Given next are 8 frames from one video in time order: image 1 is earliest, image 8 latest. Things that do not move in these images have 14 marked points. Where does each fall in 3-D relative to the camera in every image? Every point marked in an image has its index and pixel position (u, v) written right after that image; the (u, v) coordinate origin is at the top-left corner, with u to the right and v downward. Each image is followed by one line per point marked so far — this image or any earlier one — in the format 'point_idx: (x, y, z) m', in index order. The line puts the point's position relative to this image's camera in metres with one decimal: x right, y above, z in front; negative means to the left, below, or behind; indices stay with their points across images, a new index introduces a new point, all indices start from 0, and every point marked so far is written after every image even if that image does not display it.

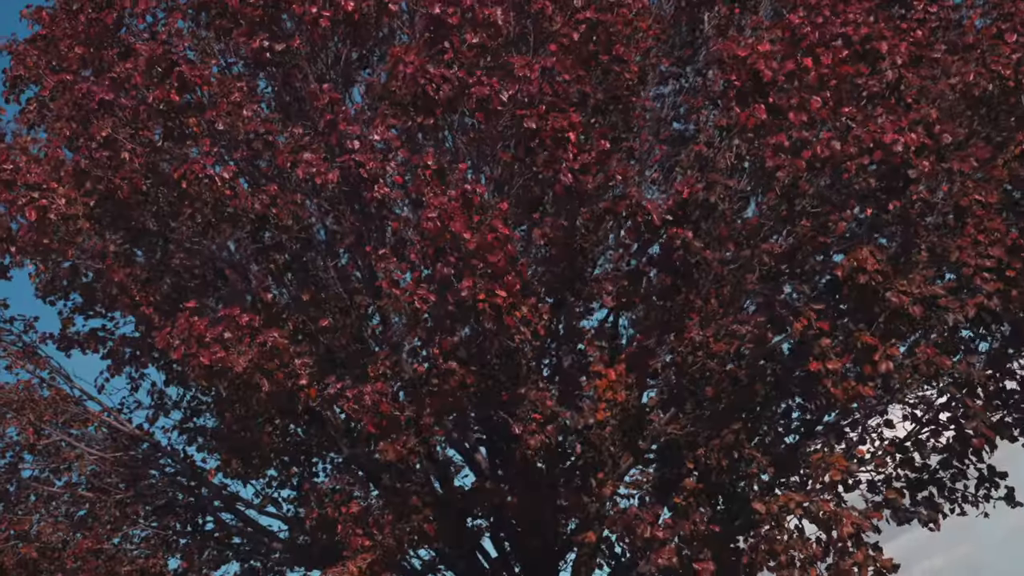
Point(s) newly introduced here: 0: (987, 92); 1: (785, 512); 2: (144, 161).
0: (+3.5, +1.4, +11.0) m
1: (+1.8, -1.5, +10.1) m
2: (-2.7, +0.9, +10.9) m
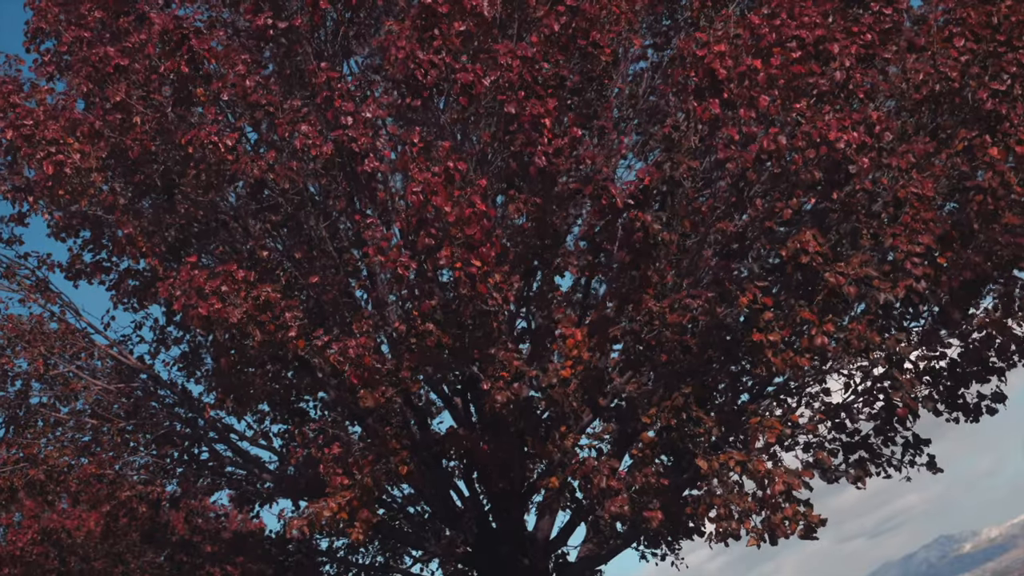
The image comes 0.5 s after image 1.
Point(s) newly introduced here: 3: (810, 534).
0: (+3.3, +1.6, +11.9) m
1: (+1.6, -1.3, +11.1) m
2: (-2.8, +1.3, +11.8) m
3: (+2.2, -1.8, +11.2) m
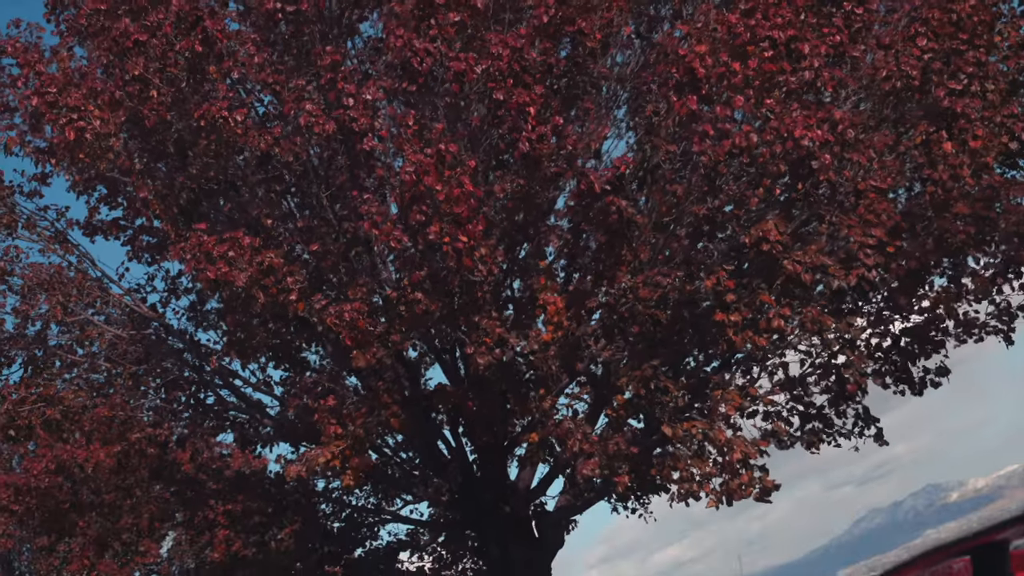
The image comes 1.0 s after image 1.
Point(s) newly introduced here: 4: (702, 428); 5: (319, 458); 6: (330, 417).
0: (+3.3, +1.7, +12.7) m
1: (+1.4, -1.2, +12.1) m
2: (-2.9, +1.6, +12.7) m
3: (+2.1, -1.7, +12.2) m
4: (+1.5, -1.1, +12.0) m
5: (-1.6, -1.4, +12.7) m
6: (-1.6, -1.1, +13.1) m
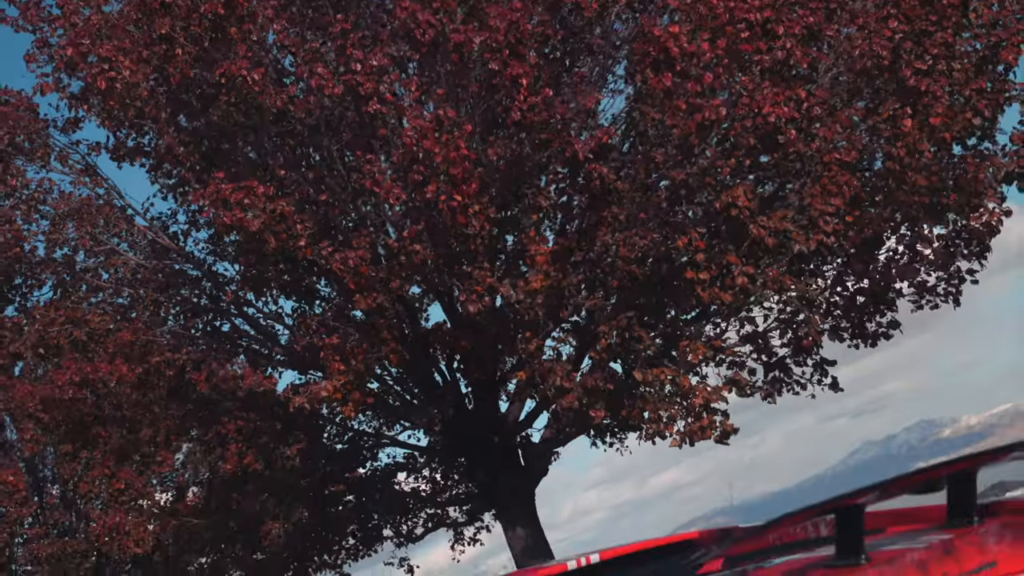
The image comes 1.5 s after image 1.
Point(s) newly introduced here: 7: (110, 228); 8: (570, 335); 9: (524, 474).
0: (+3.2, +2.0, +13.7) m
1: (+1.3, -0.8, +13.3) m
2: (-2.9, +2.2, +13.8) m
3: (+1.9, -1.3, +13.4) m
4: (+1.4, -0.8, +13.2) m
5: (-1.8, -0.9, +14.0) m
6: (-1.7, -0.6, +14.3) m
7: (-4.7, +0.7, +17.3) m
8: (+0.6, -0.4, +14.1) m
9: (+0.1, -2.1, +16.7) m
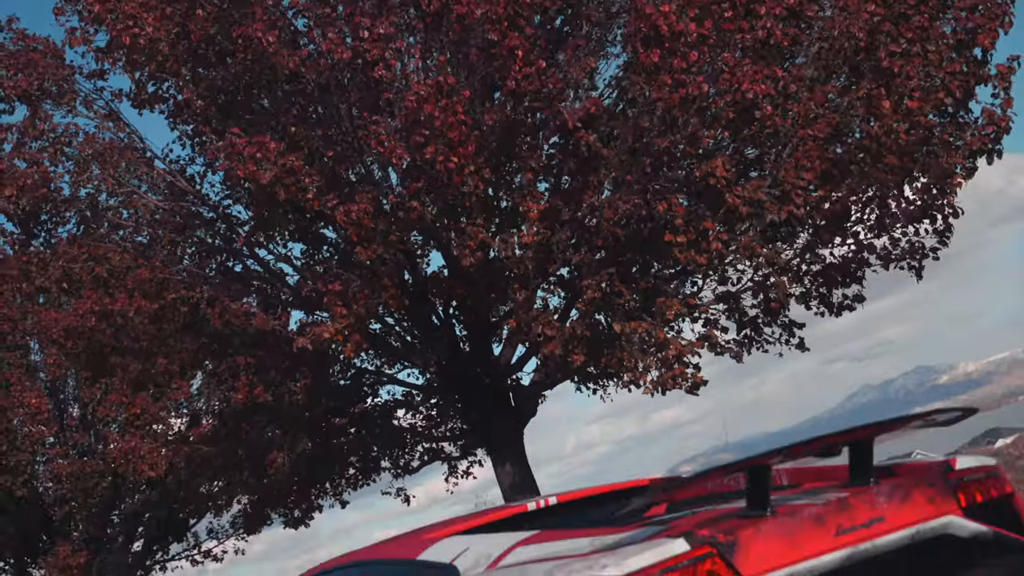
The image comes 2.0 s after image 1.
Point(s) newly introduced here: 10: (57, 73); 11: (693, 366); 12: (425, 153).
0: (+3.2, +2.3, +14.5) m
1: (+1.2, -0.4, +14.3) m
2: (-3.0, +2.7, +14.7) m
3: (+1.8, -1.0, +14.5) m
4: (+1.3, -0.4, +14.3) m
5: (-1.9, -0.4, +15.0) m
6: (-1.8, -0.1, +15.3) m
7: (-4.7, +1.4, +18.3) m
8: (+0.5, 0.0, +15.2) m
9: (0.0, -1.5, +17.8) m
10: (-5.4, +2.5, +17.7) m
11: (+1.7, -0.8, +14.2) m
12: (-0.8, +1.2, +13.8) m
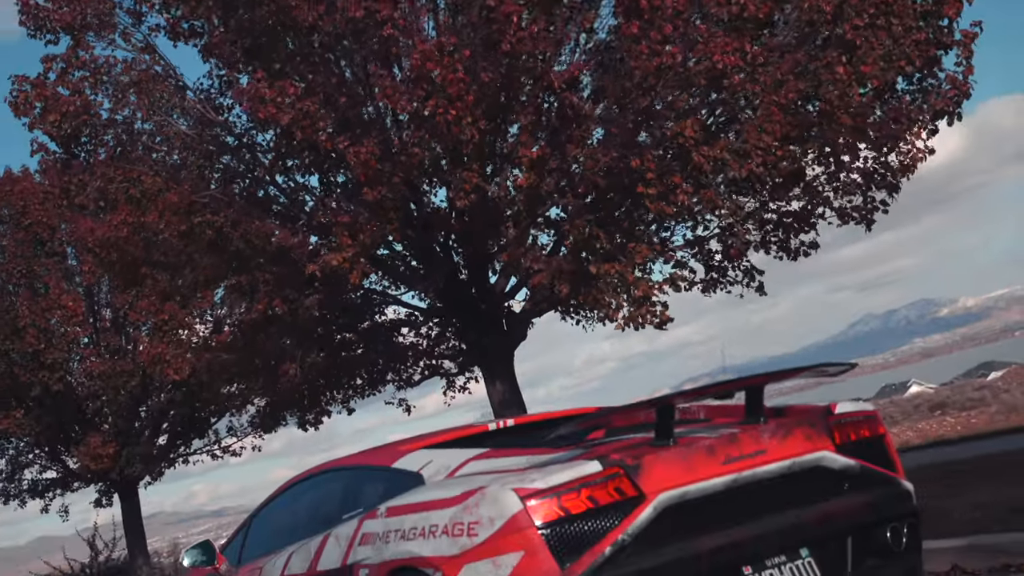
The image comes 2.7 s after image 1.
0: (+3.2, +2.9, +16.0) m
1: (+1.1, +0.2, +15.9) m
2: (-2.9, +3.5, +16.2) m
3: (+1.6, -0.4, +16.1) m
4: (+1.2, +0.2, +15.9) m
5: (-2.0, +0.3, +16.7) m
6: (-1.9, +0.7, +17.0) m
7: (-4.6, +2.5, +19.9) m
8: (+0.4, +0.7, +16.8) m
9: (-0.1, -0.7, +19.5) m
10: (-5.3, +3.6, +19.2) m
11: (+1.6, -0.2, +15.9) m
12: (-0.9, +1.9, +15.3) m
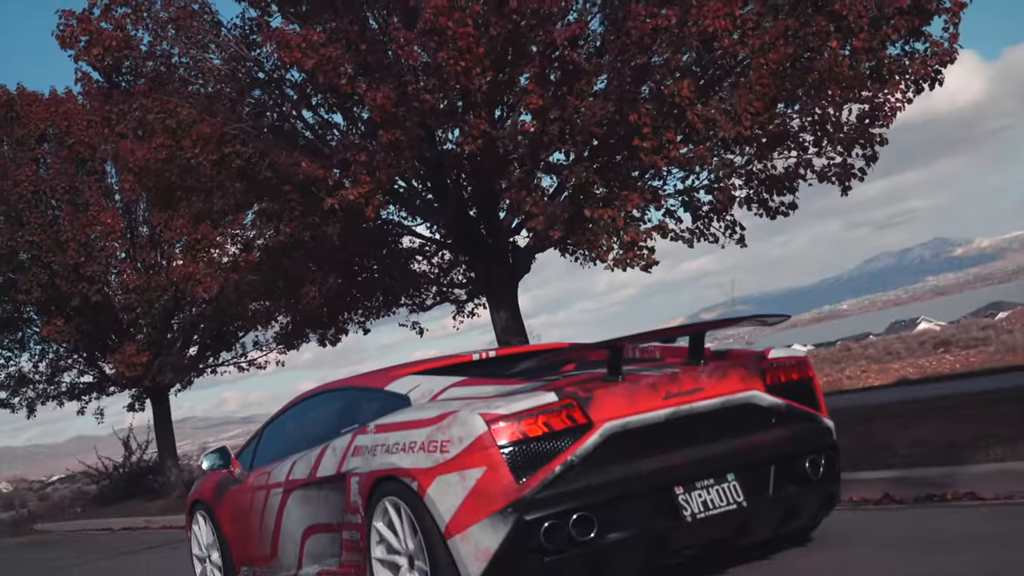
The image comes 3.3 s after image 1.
0: (+3.3, +3.4, +17.1) m
1: (+1.1, +0.8, +17.3) m
2: (-2.8, +4.3, +17.5) m
3: (+1.6, +0.3, +17.5) m
4: (+1.2, +0.9, +17.3) m
5: (-2.0, +1.2, +18.2) m
6: (-1.8, +1.5, +18.4) m
7: (-4.4, +3.6, +21.3) m
8: (+0.5, +1.4, +18.1) m
9: (0.0, +0.2, +20.9) m
10: (-5.1, +4.7, +20.6) m
11: (+1.6, +0.5, +17.3) m
12: (-0.8, +2.6, +16.6) m
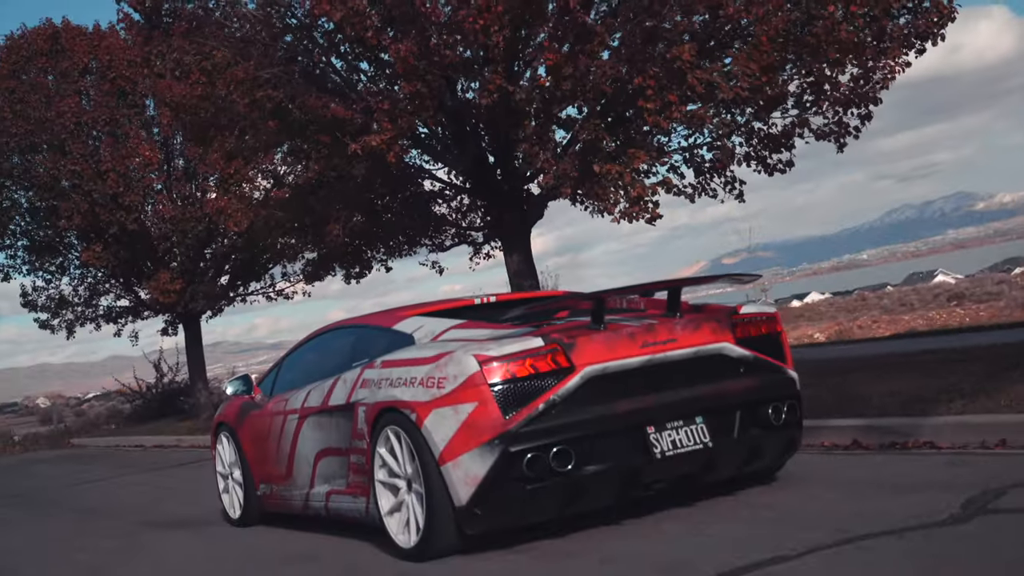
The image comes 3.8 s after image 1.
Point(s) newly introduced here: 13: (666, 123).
0: (+3.5, +4.0, +18.0) m
1: (+1.2, +1.4, +18.4) m
2: (-2.5, +5.1, +18.5) m
3: (+1.8, +0.9, +18.5) m
4: (+1.3, +1.5, +18.3) m
5: (-1.8, +1.9, +19.2) m
6: (-1.6, +2.3, +19.5) m
7: (-4.1, +4.6, +22.3) m
8: (+0.6, +2.1, +19.2) m
9: (+0.2, +1.0, +22.0) m
10: (-4.7, +5.6, +21.6) m
11: (+1.7, +1.1, +18.3) m
12: (-0.6, +3.2, +17.6) m
13: (+1.9, +2.0, +17.7) m
